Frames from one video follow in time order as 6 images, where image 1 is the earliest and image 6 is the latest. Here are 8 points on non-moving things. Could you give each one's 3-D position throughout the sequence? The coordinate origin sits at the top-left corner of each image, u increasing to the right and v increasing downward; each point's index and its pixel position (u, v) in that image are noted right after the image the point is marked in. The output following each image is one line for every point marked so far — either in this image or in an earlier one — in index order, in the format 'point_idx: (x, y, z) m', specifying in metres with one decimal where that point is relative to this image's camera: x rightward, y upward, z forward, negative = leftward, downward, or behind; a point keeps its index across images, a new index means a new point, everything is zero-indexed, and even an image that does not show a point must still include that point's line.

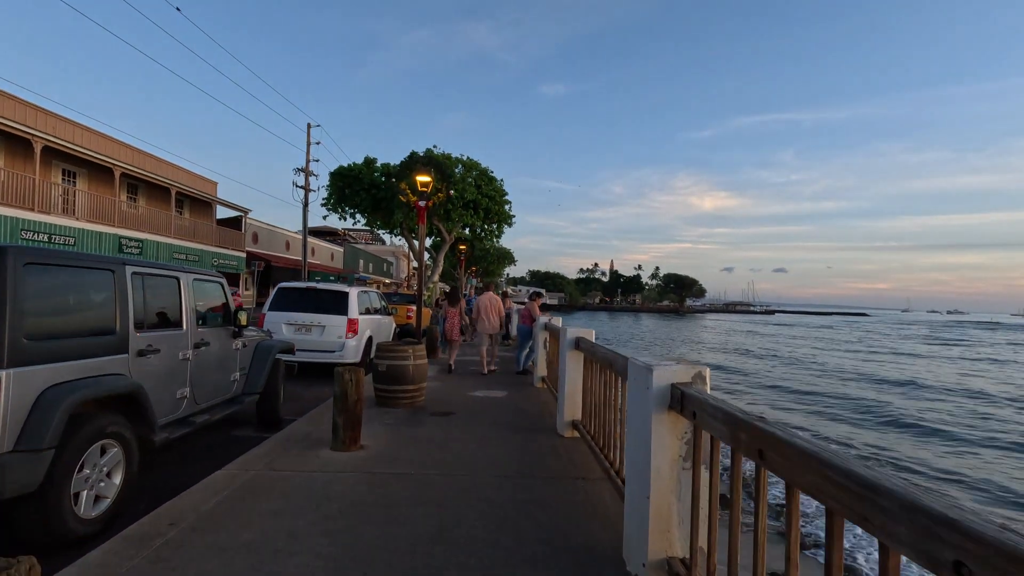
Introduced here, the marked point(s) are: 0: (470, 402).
0: (-0.7, -1.8, +8.2) m
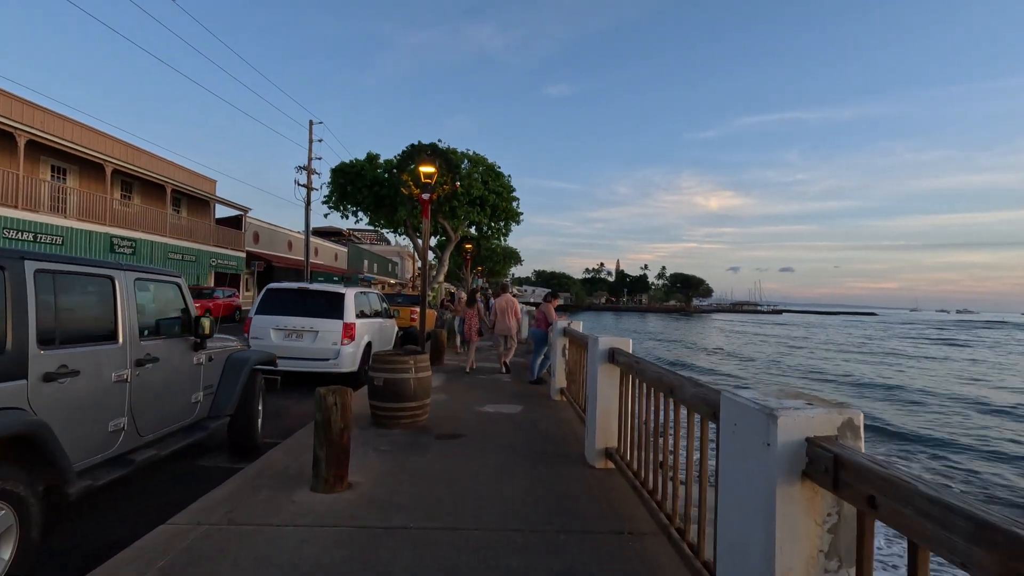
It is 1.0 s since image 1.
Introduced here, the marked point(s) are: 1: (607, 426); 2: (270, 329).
0: (-0.4, -1.8, +7.2) m
1: (+0.9, -1.4, +5.3) m
2: (-4.2, -0.7, +9.3) m
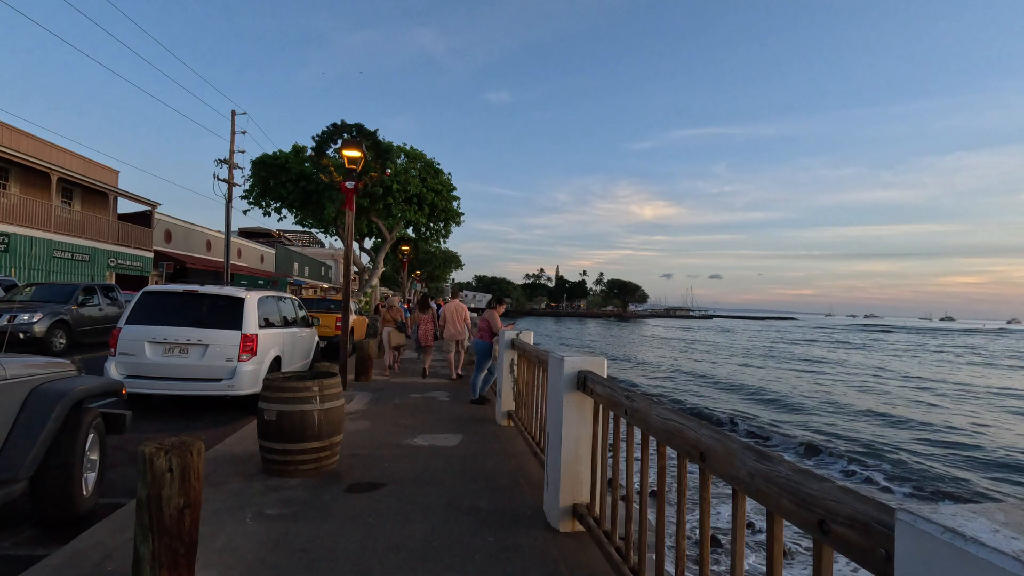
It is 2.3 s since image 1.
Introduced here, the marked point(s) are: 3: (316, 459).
0: (-1.1, -1.8, +5.7) m
1: (+0.5, -1.4, +4.0) m
2: (-5.1, -0.8, +7.4) m
3: (-1.8, -1.6, +4.9) m
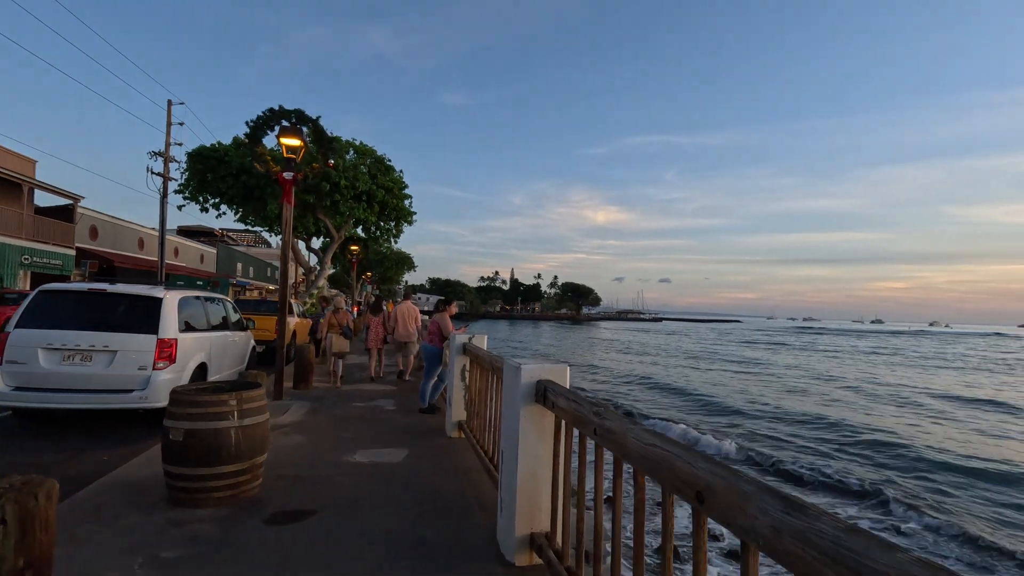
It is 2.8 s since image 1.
0: (-1.6, -1.8, +5.1) m
1: (+0.1, -1.4, +3.5) m
2: (-5.7, -0.7, +6.4) m
3: (-2.2, -1.6, +4.2) m
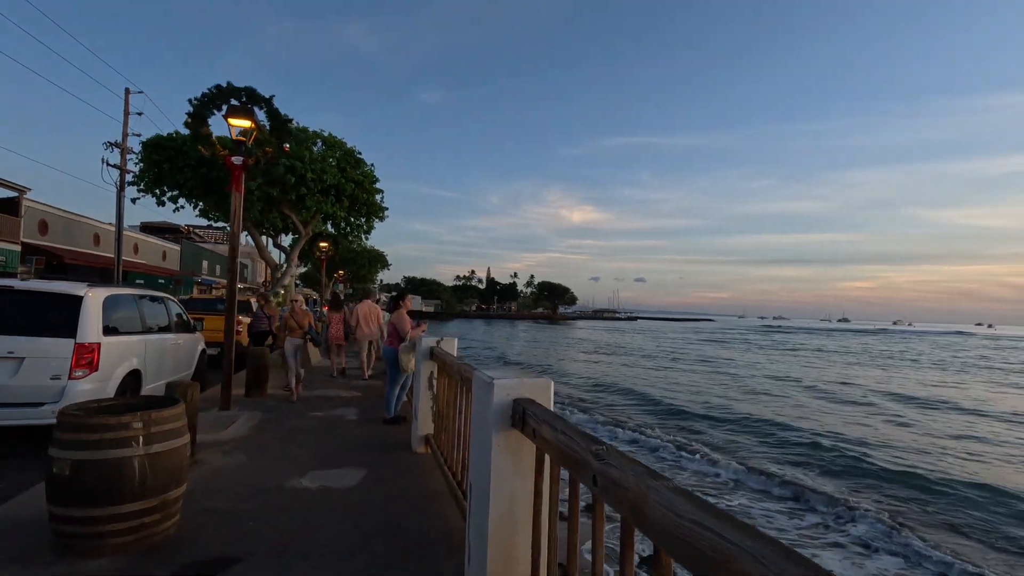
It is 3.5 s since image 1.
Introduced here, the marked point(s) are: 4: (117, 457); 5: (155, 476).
0: (-1.8, -1.8, +4.3) m
1: (0.0, -1.4, +2.8) m
2: (-6.0, -0.7, +5.5) m
3: (-2.4, -1.5, +3.4) m
4: (-2.5, -1.0, +3.4) m
5: (-2.3, -1.2, +3.5) m
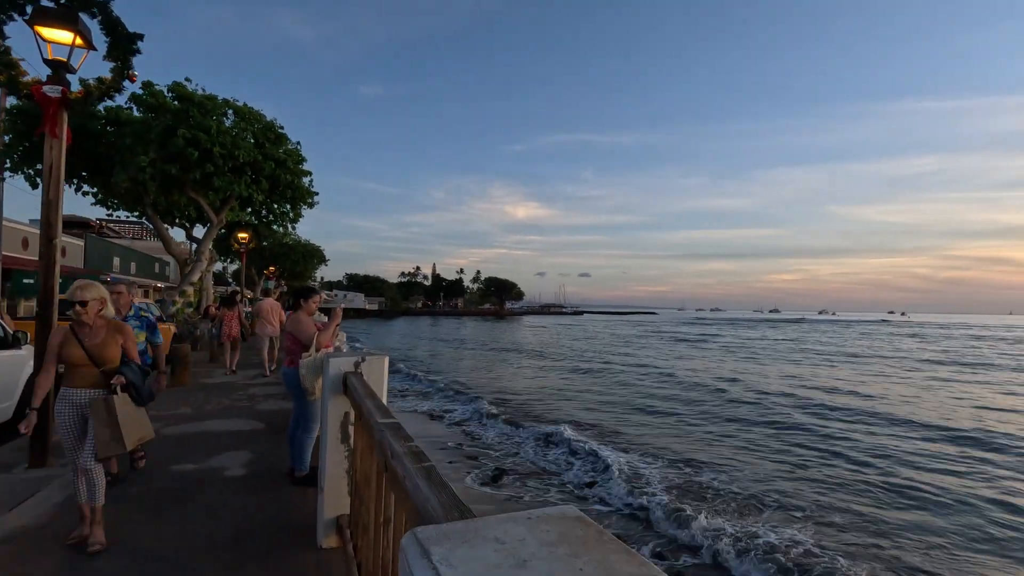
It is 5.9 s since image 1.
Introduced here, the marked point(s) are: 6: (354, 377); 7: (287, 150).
0: (-1.9, -1.7, +1.9) m
1: (+0.1, -1.3, +0.6) m
2: (-6.1, -0.7, +2.6) m
3: (-2.4, -1.5, +1.0) m
4: (-2.4, -1.0, +0.9) m
5: (-2.3, -1.2, +1.0) m
6: (-1.0, -0.6, +3.5) m
7: (-7.8, +4.8, +18.6) m
